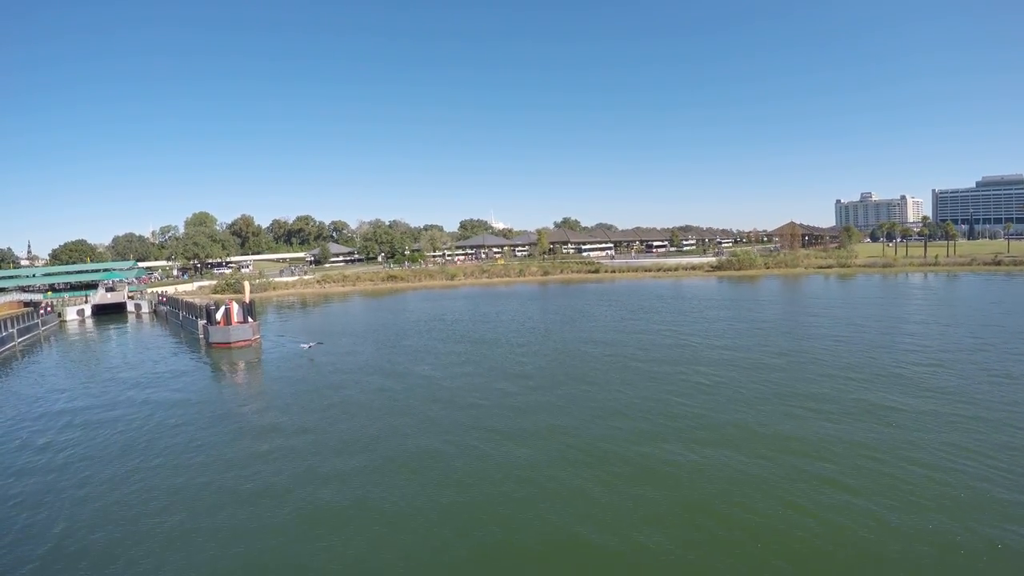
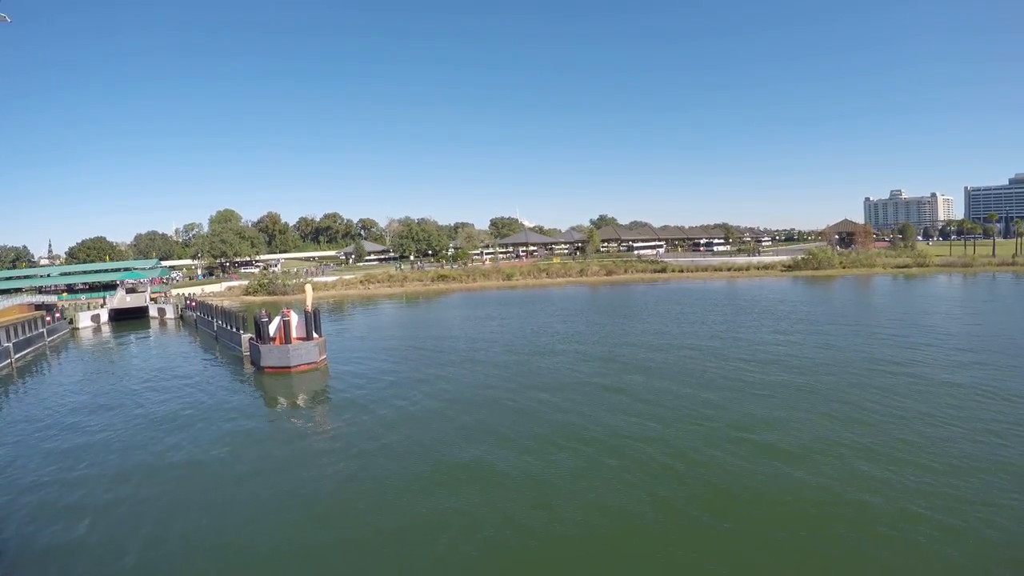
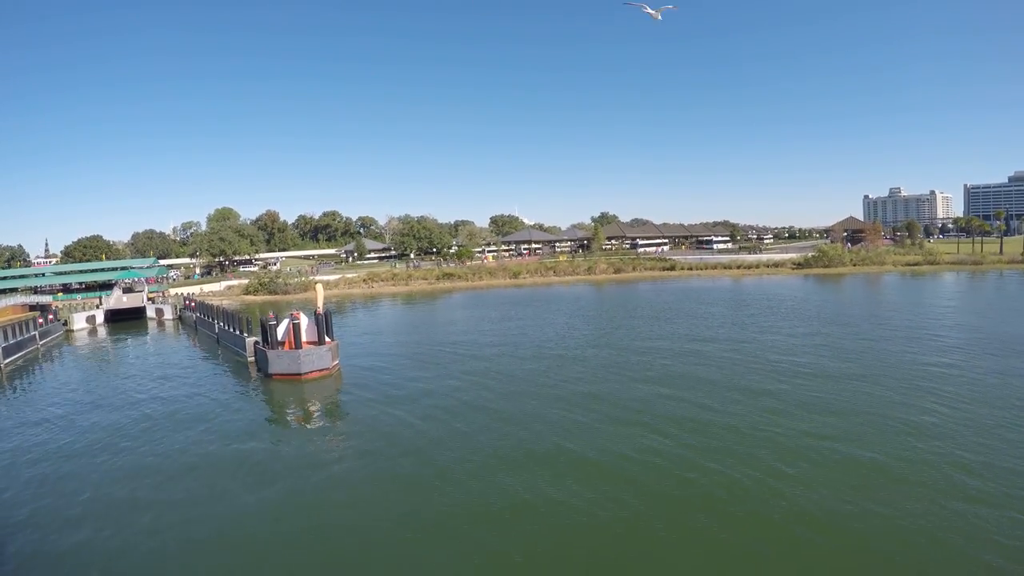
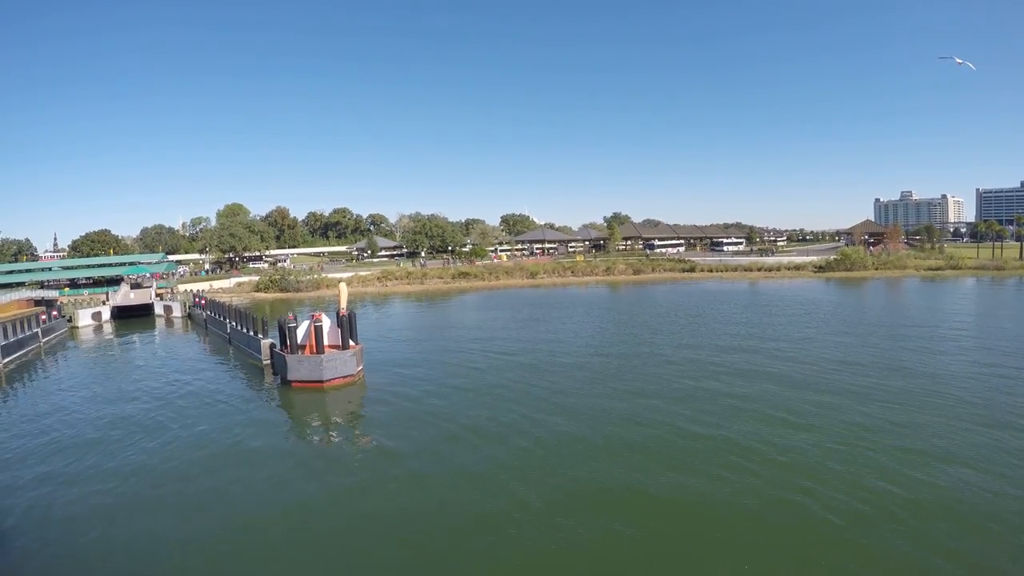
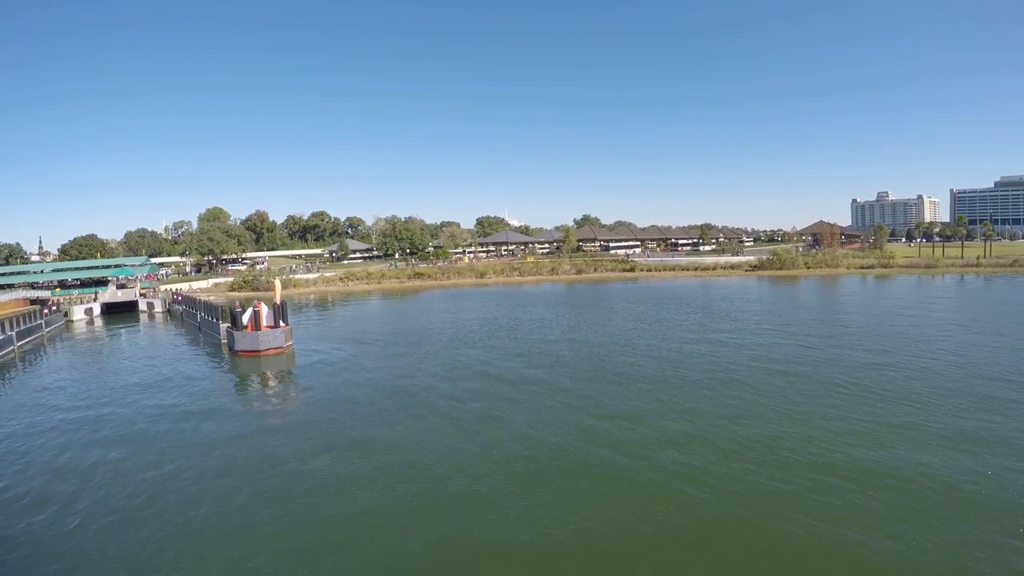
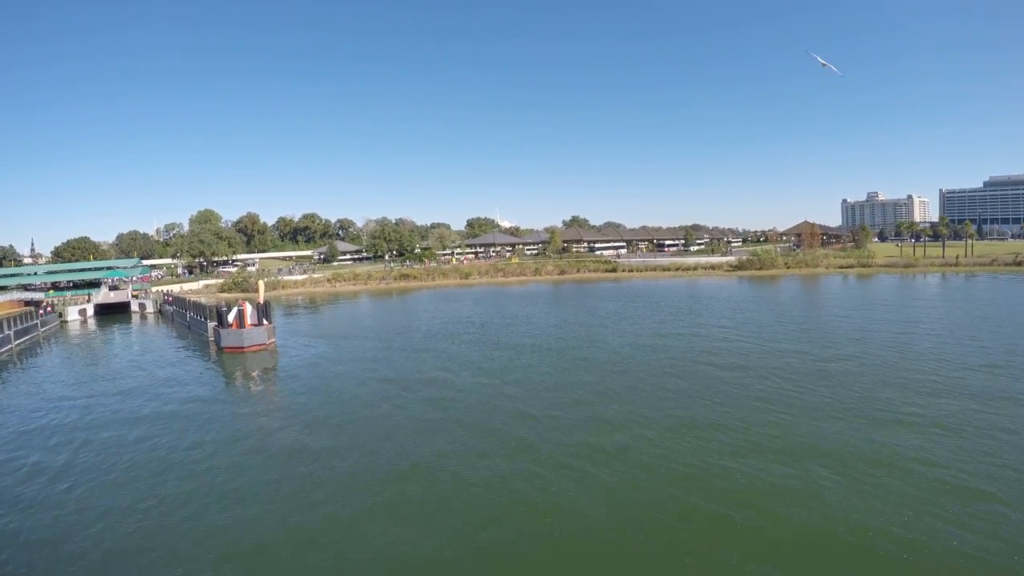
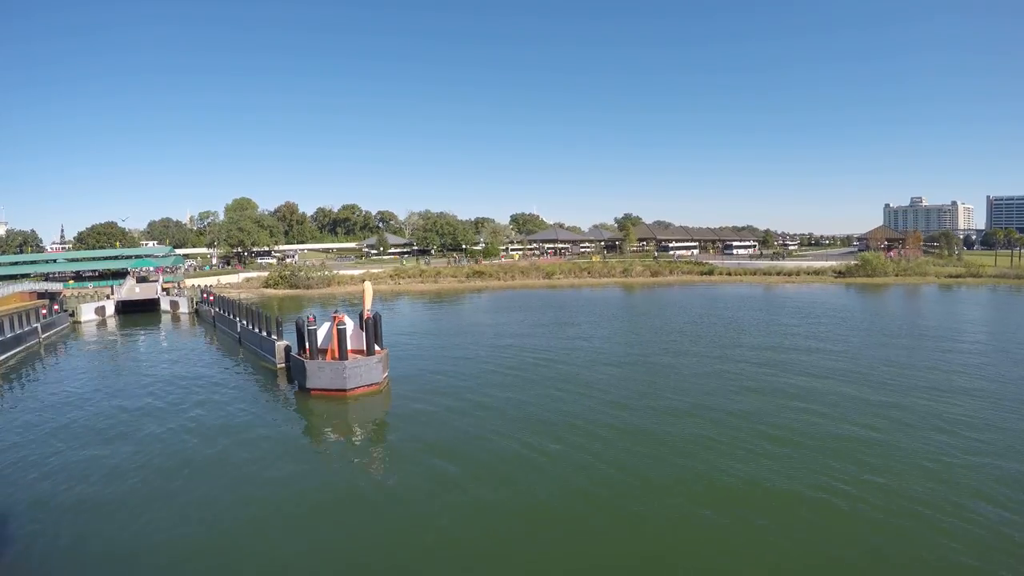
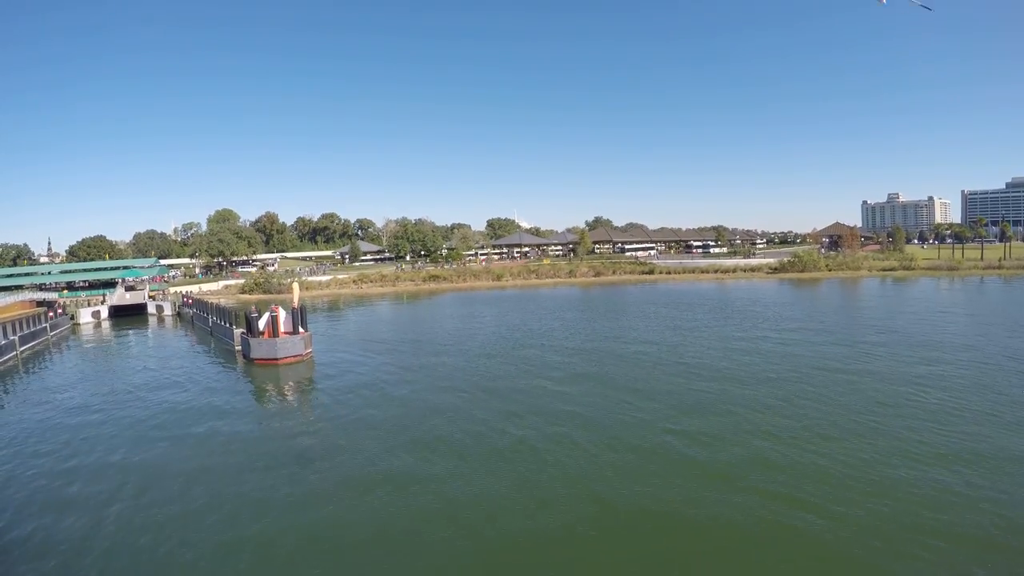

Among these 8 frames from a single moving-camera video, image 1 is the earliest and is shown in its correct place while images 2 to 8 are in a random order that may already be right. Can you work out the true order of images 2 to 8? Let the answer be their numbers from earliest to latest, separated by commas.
6, 5, 8, 2, 3, 4, 7
